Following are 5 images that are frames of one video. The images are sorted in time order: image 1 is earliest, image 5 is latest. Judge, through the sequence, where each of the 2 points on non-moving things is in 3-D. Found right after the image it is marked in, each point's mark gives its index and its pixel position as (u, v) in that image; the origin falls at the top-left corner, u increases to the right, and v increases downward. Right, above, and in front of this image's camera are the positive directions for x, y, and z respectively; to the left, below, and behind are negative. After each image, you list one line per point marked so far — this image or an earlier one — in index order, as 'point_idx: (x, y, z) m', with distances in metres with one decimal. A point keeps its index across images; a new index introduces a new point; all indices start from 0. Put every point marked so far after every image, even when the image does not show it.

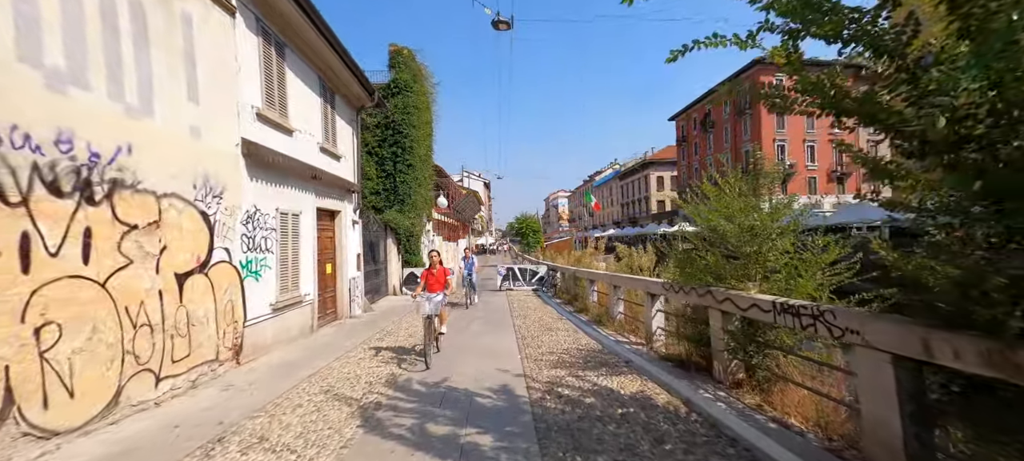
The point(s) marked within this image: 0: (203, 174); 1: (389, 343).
0: (-4.0, +0.7, +5.9) m
1: (-2.3, -2.1, +8.4) m
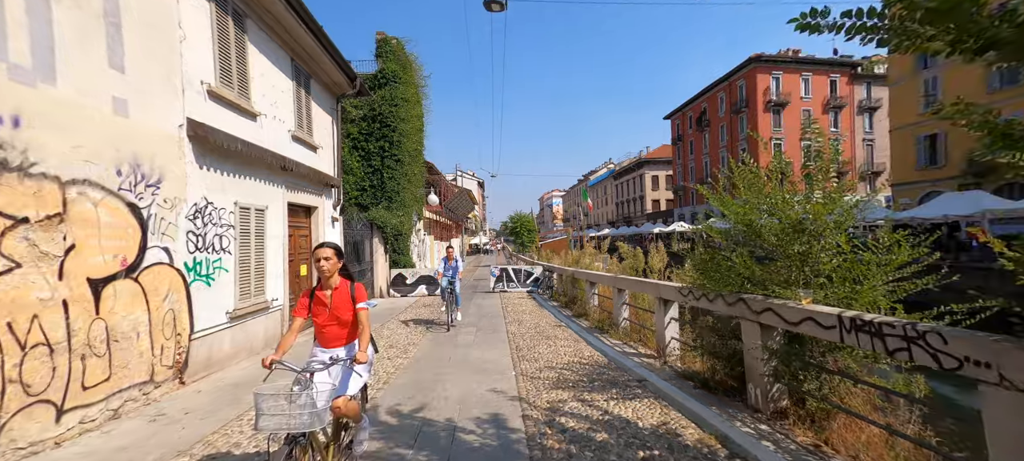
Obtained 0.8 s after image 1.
0: (-4.0, +0.8, +4.9) m
1: (-2.4, -2.0, +7.4) m
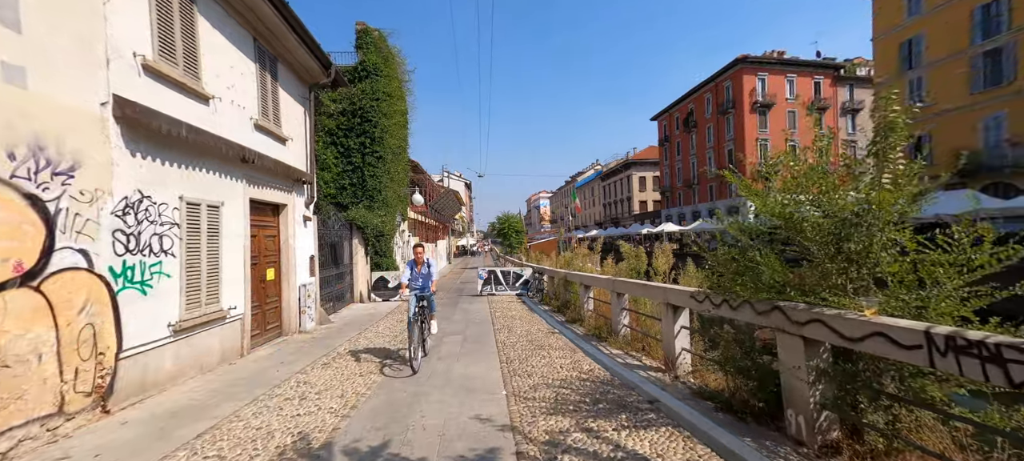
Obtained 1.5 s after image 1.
0: (-4.1, +0.8, +3.9) m
1: (-2.5, -2.0, +6.5) m
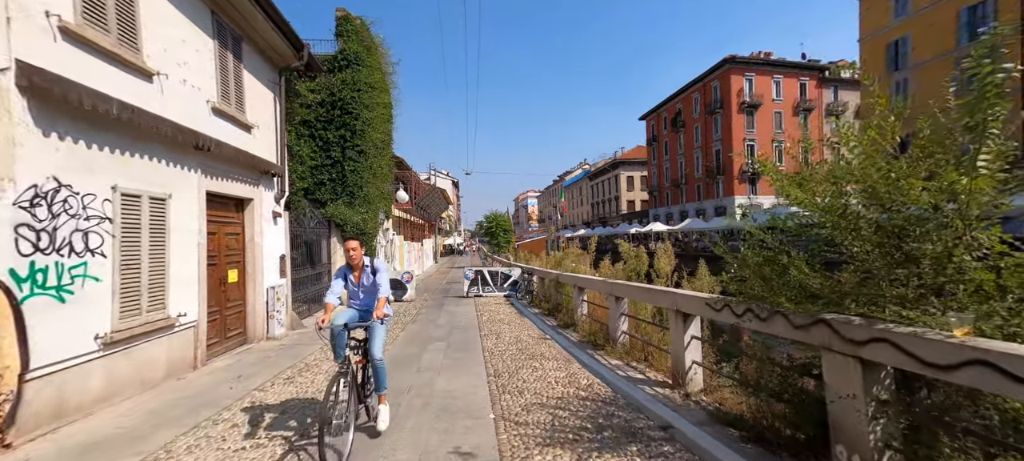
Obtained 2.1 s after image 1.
0: (-4.2, +0.8, +3.1) m
1: (-2.7, -2.0, +5.7) m
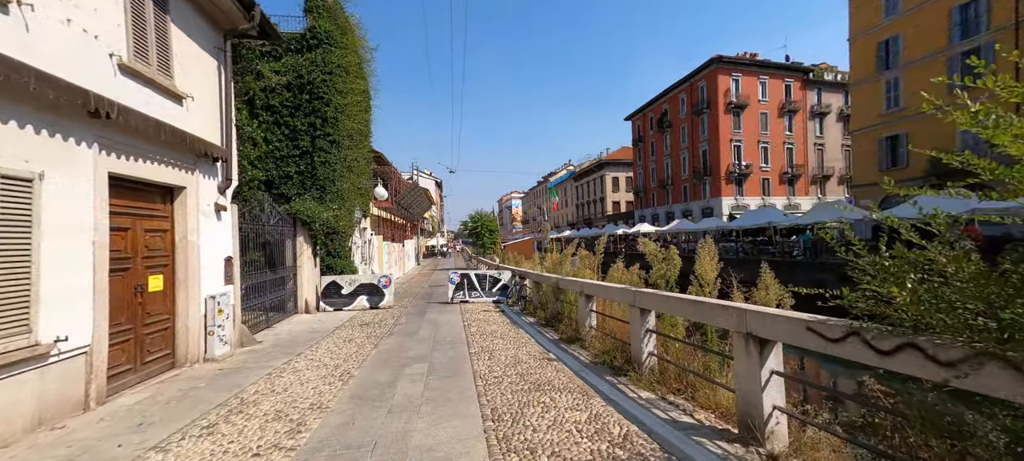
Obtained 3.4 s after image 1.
0: (-4.0, +0.9, +1.4) m
1: (-2.6, -1.9, +4.0) m
